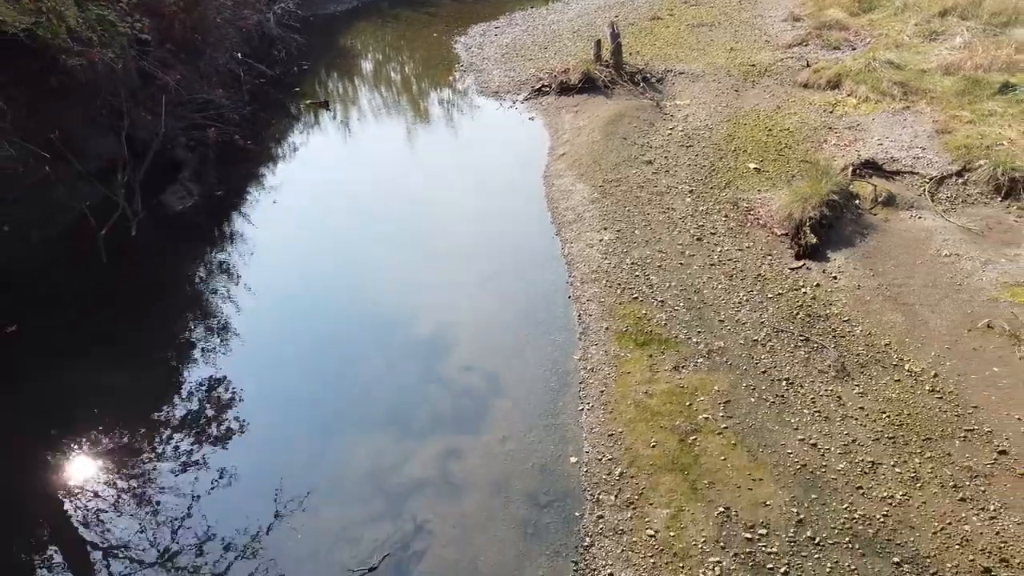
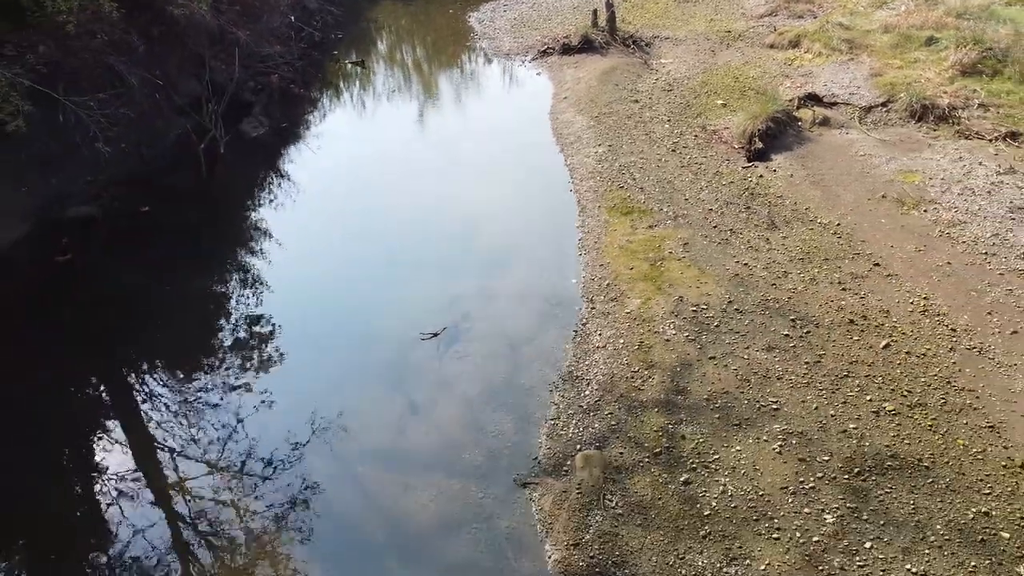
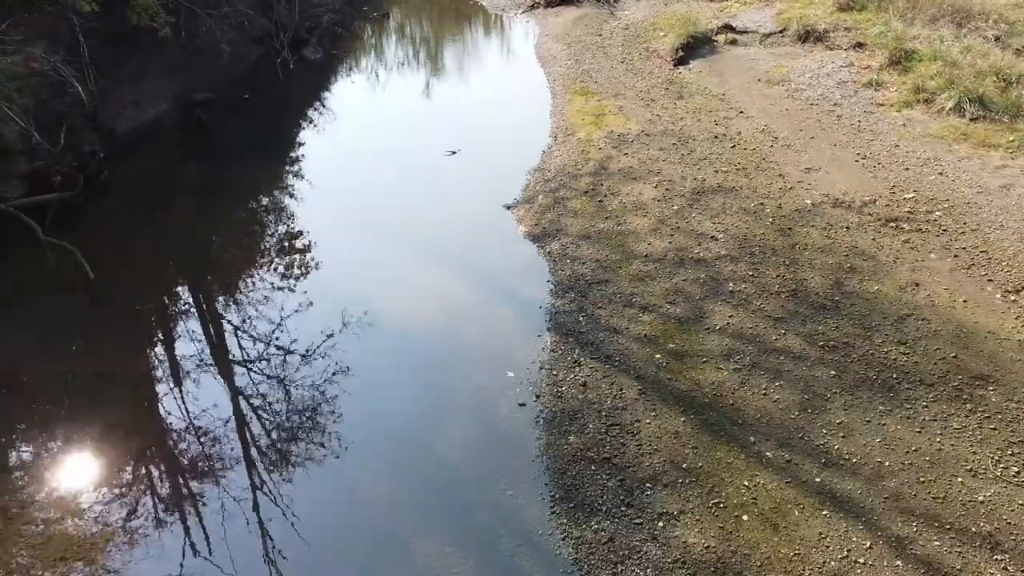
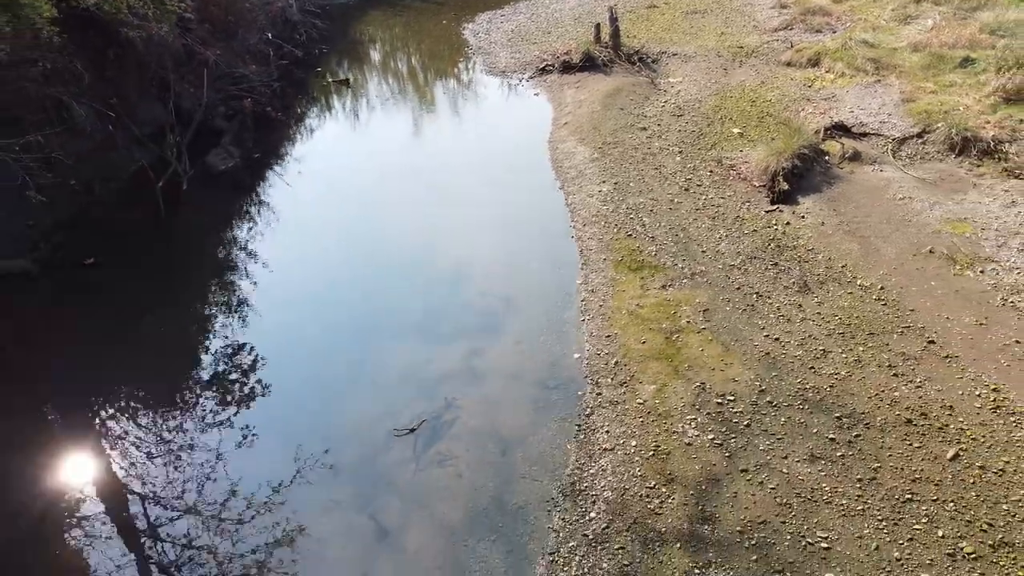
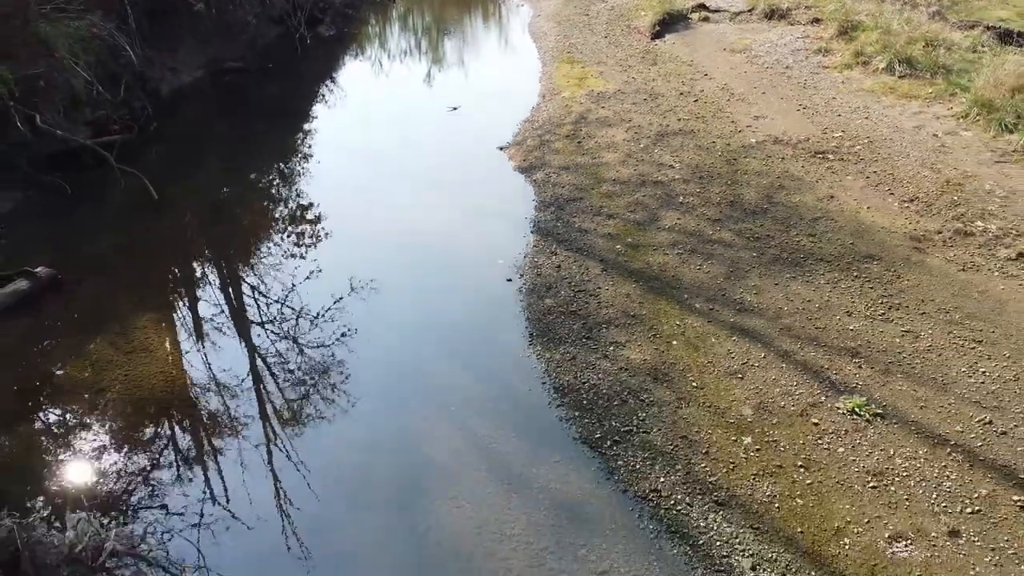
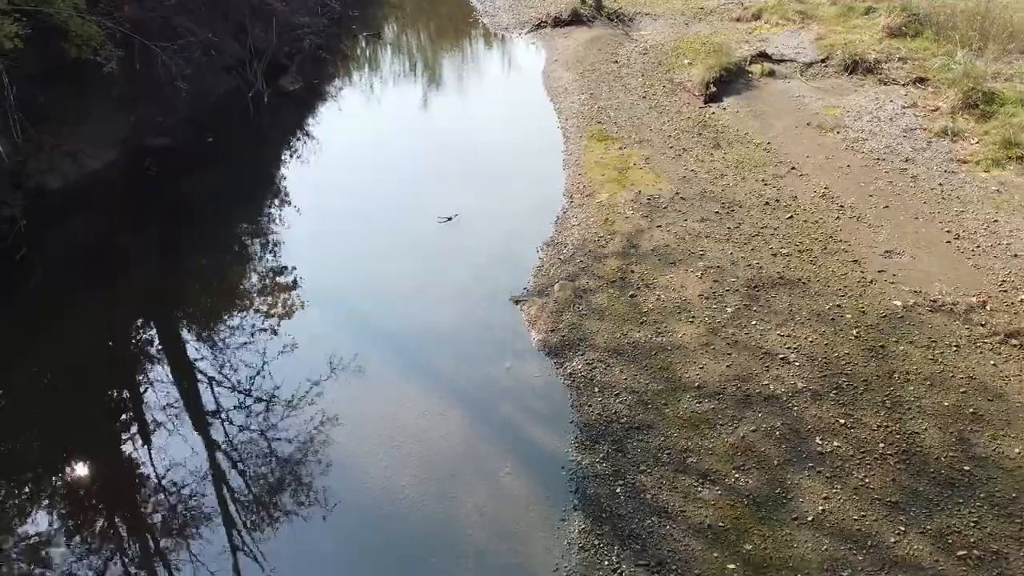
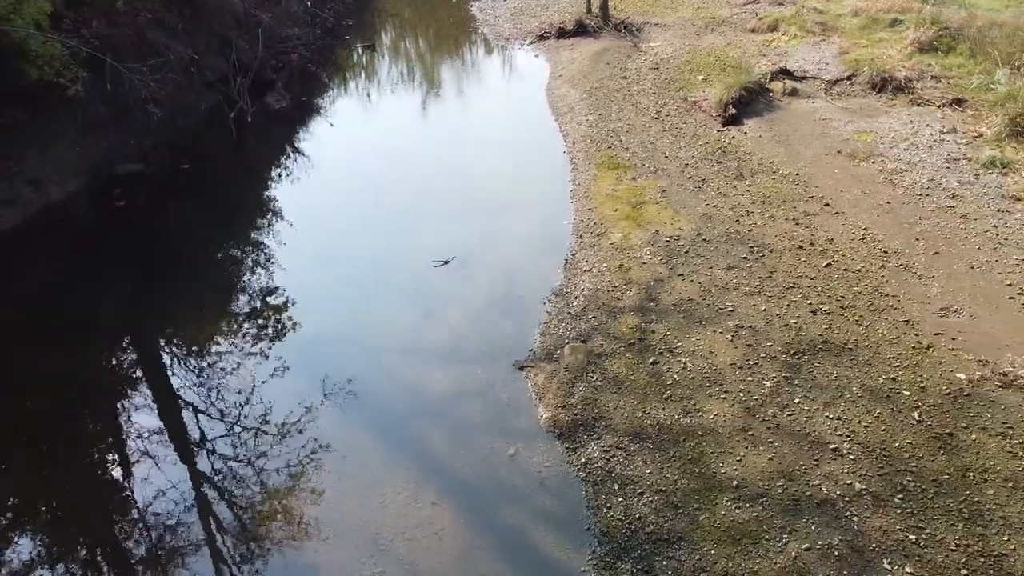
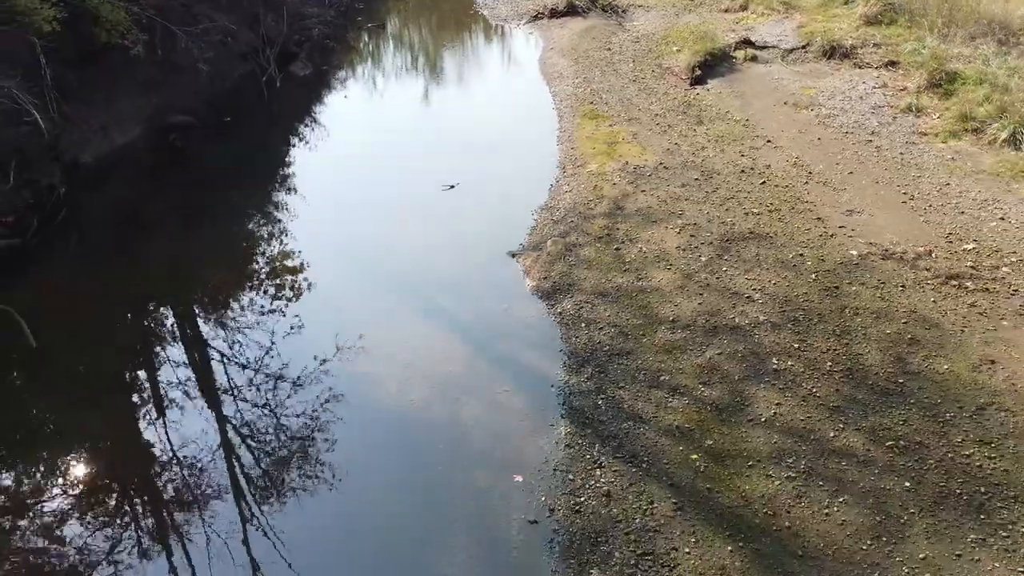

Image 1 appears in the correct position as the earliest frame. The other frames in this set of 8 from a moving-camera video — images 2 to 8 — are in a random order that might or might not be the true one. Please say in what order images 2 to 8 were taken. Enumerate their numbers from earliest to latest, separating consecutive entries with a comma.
4, 2, 7, 6, 8, 3, 5
